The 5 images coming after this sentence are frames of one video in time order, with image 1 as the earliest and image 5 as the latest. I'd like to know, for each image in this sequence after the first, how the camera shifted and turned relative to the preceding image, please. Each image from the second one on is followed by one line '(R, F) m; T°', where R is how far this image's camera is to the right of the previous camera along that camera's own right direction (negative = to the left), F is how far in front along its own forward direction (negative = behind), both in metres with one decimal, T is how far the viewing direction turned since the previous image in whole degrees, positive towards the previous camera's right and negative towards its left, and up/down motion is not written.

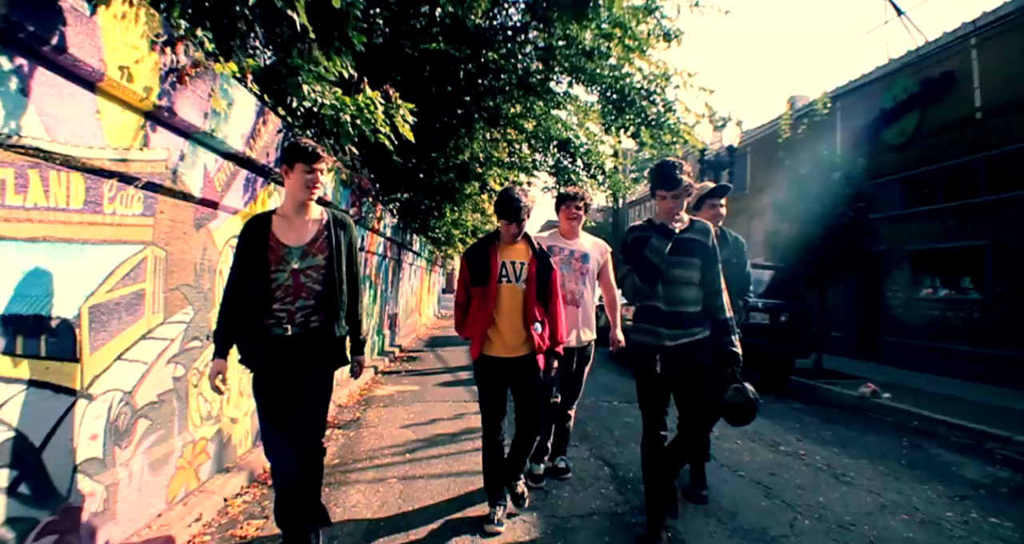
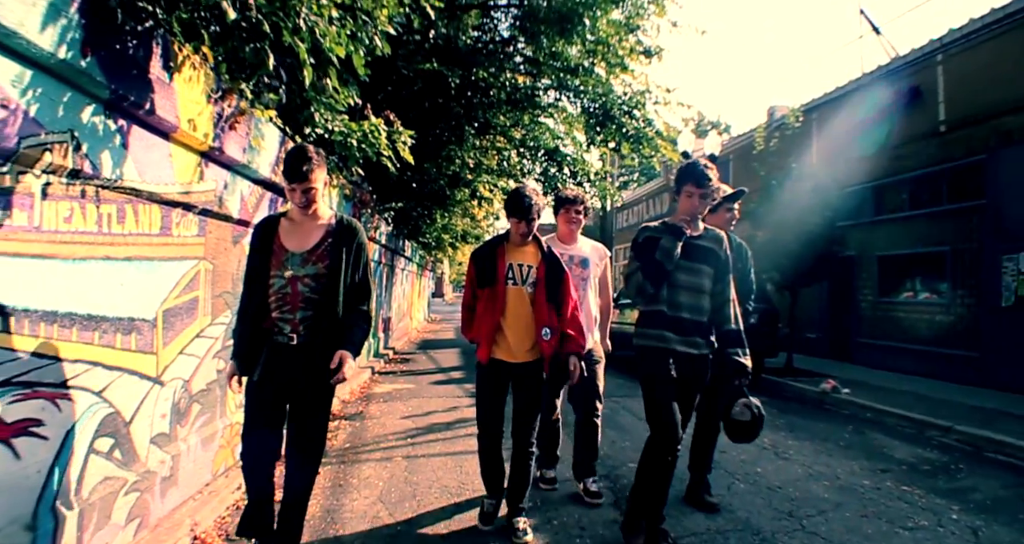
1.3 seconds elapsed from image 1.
(0.0, -0.6) m; +1°
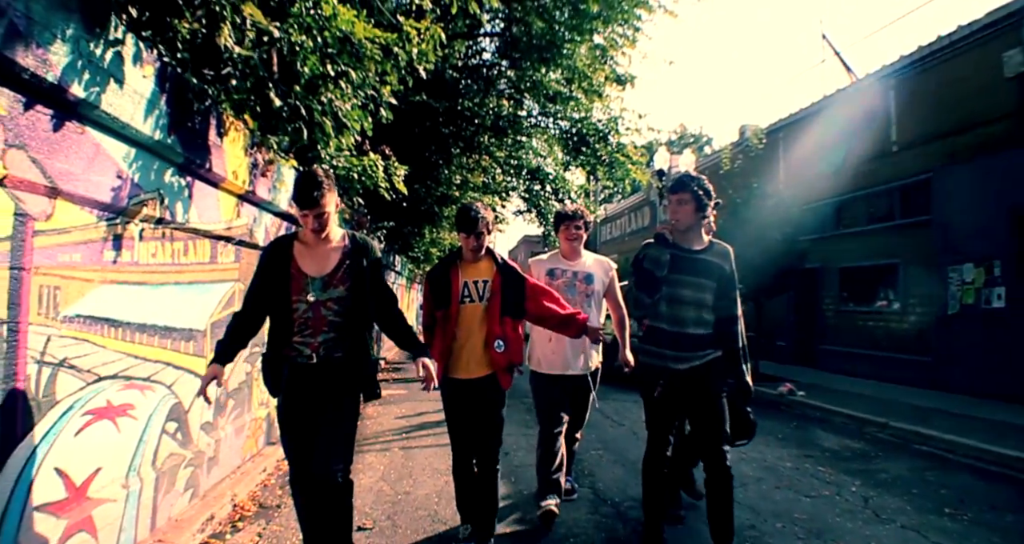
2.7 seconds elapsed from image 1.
(+0.1, -0.7) m; +1°
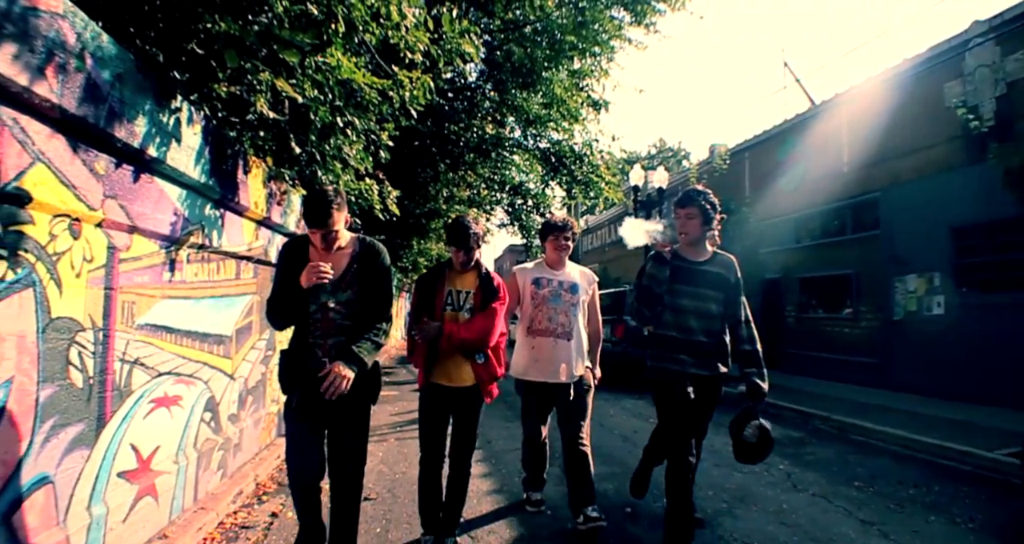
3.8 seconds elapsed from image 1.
(+0.1, -0.7) m; +1°
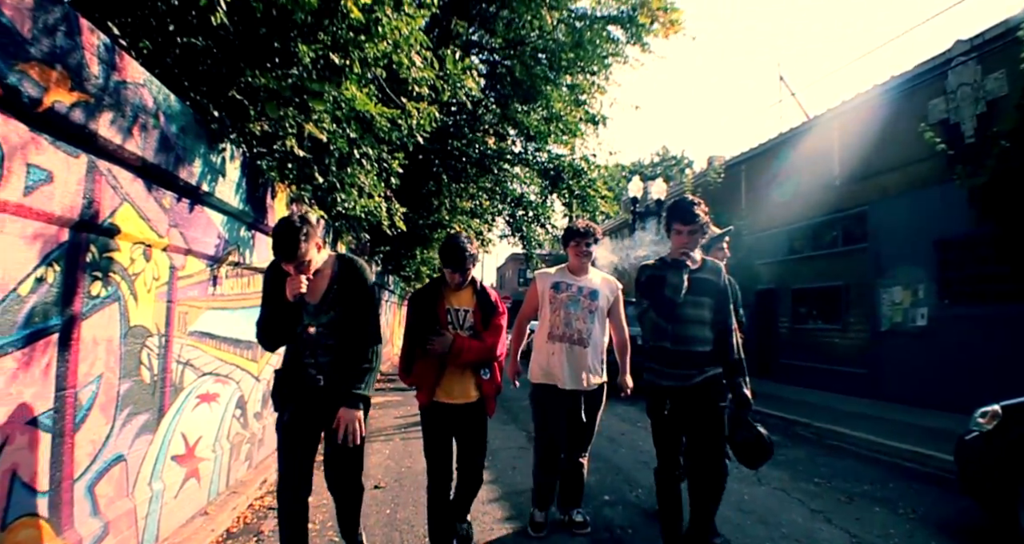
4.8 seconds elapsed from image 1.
(+0.1, -0.5) m; 0°
